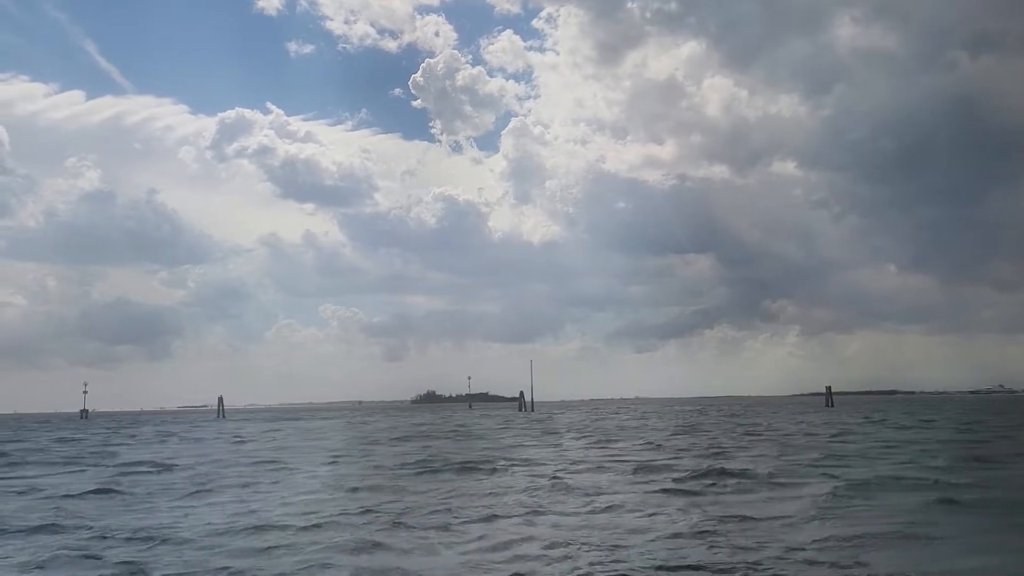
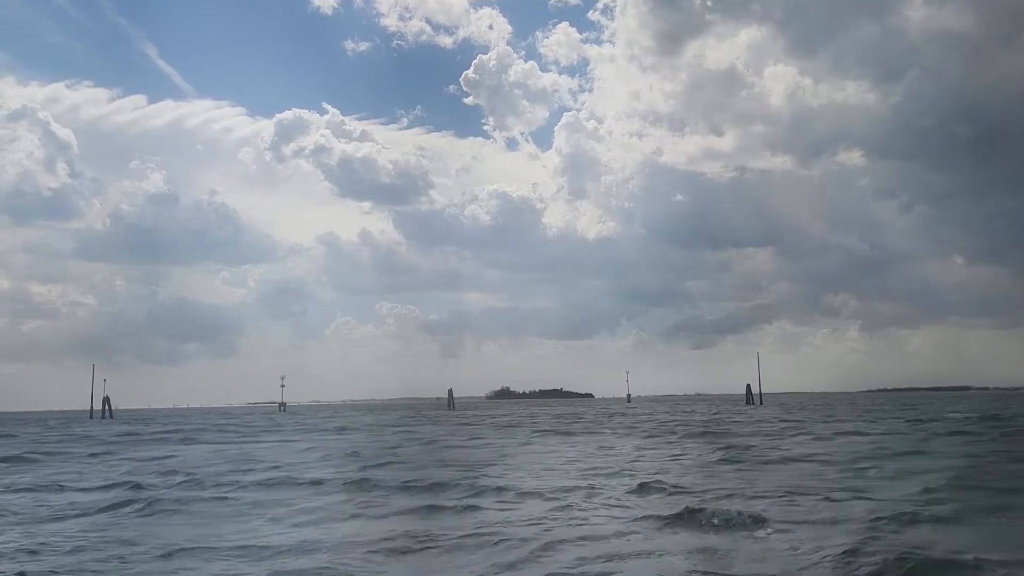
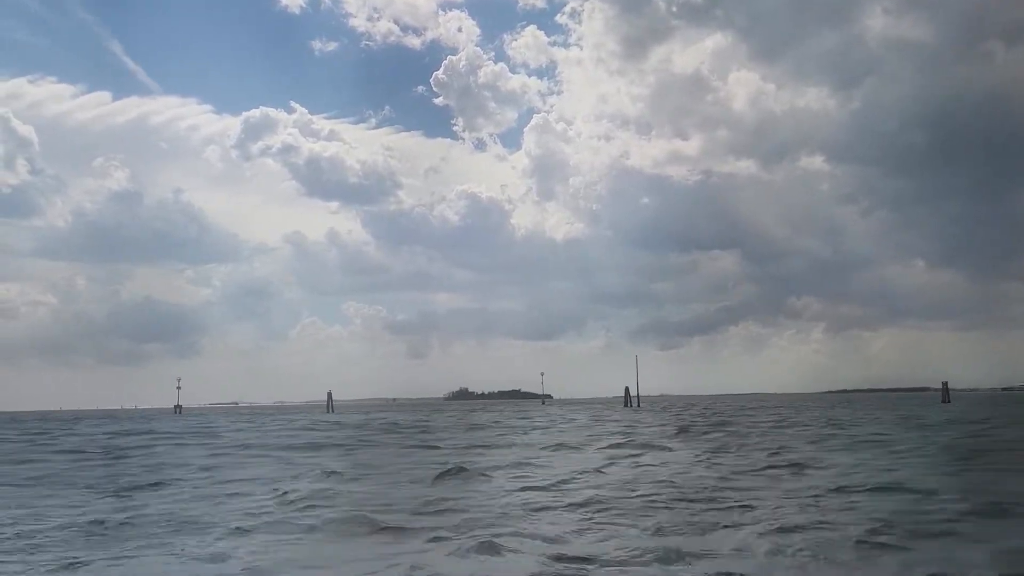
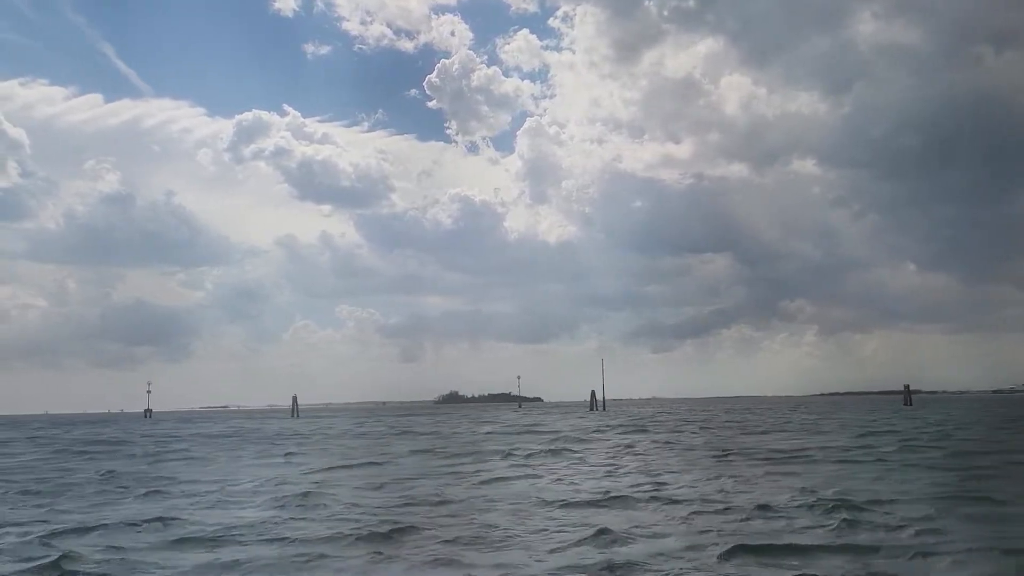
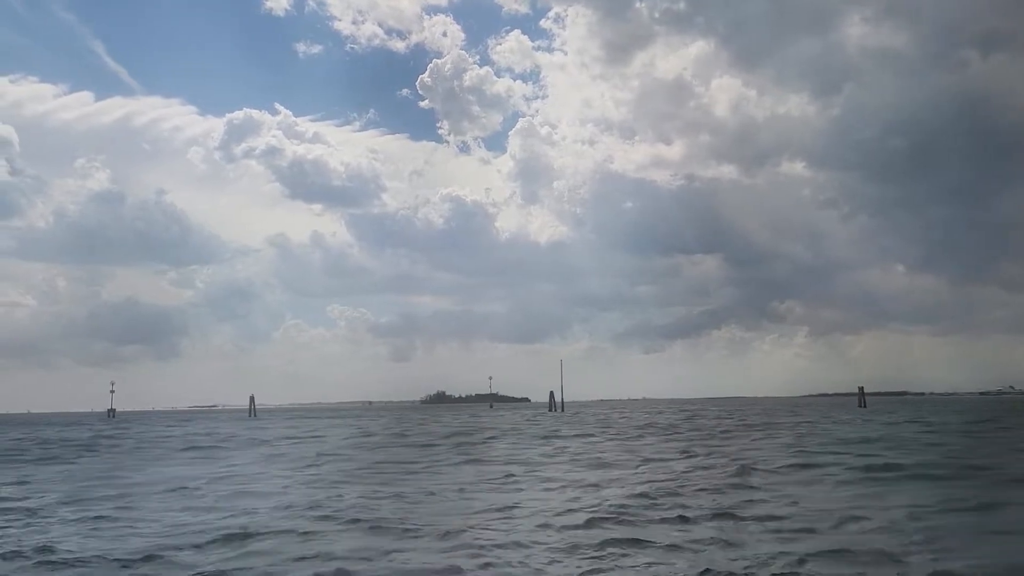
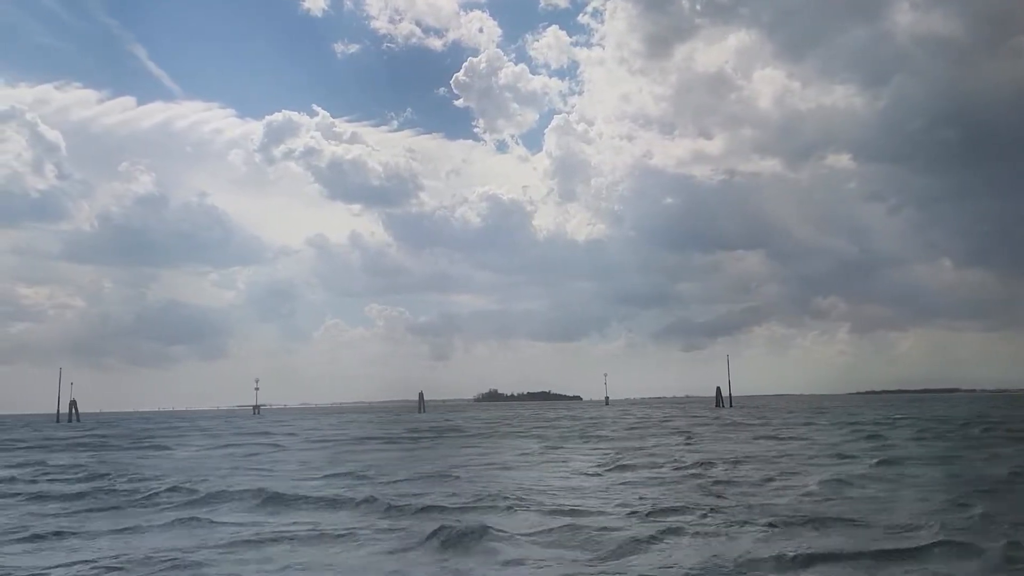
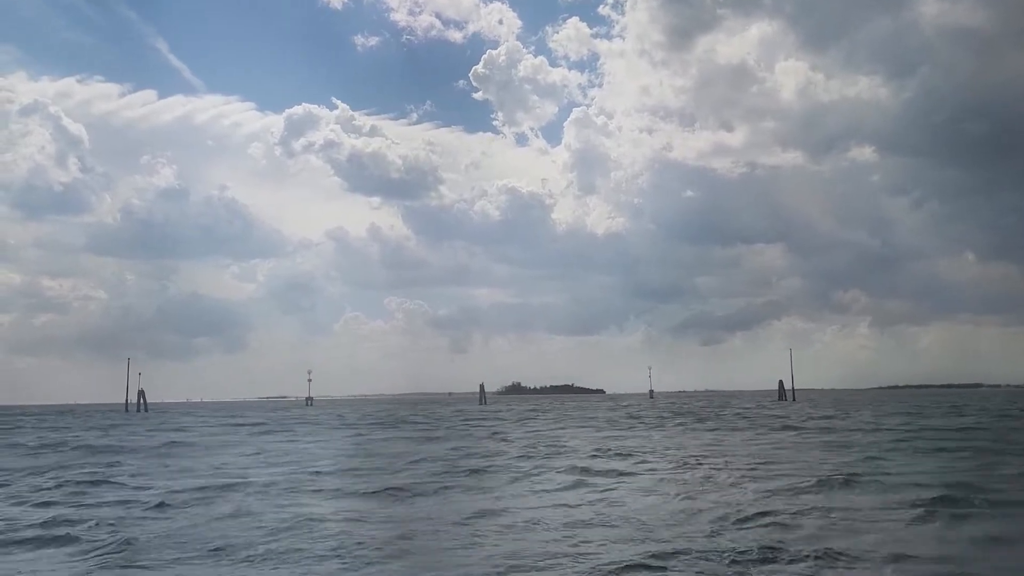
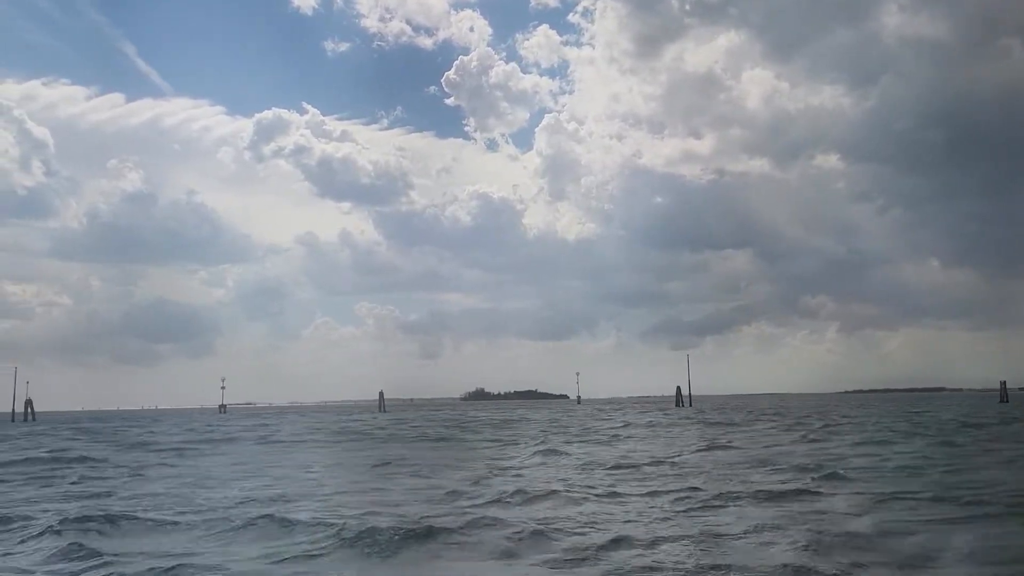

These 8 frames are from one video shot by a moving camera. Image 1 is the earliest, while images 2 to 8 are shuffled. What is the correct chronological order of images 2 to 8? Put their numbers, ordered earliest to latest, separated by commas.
5, 4, 3, 8, 6, 2, 7
